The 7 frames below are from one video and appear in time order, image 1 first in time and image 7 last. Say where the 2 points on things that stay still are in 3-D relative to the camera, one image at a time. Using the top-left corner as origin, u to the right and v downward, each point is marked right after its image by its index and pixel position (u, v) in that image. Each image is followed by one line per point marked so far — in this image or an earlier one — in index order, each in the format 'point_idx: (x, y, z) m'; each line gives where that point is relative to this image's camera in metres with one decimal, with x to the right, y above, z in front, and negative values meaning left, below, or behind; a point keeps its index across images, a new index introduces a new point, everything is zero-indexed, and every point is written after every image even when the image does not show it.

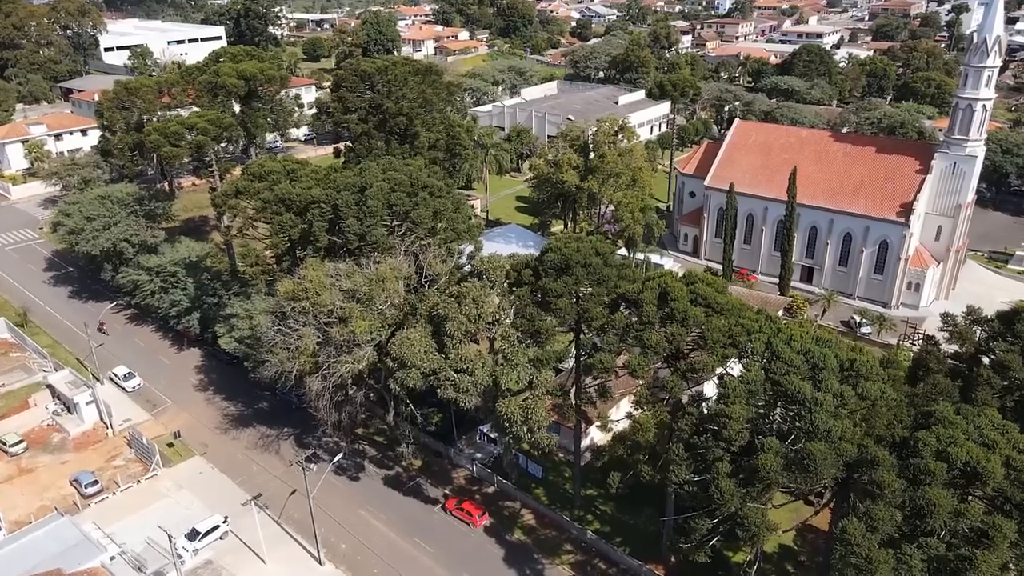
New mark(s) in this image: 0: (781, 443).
0: (+7.2, -4.1, +19.8) m
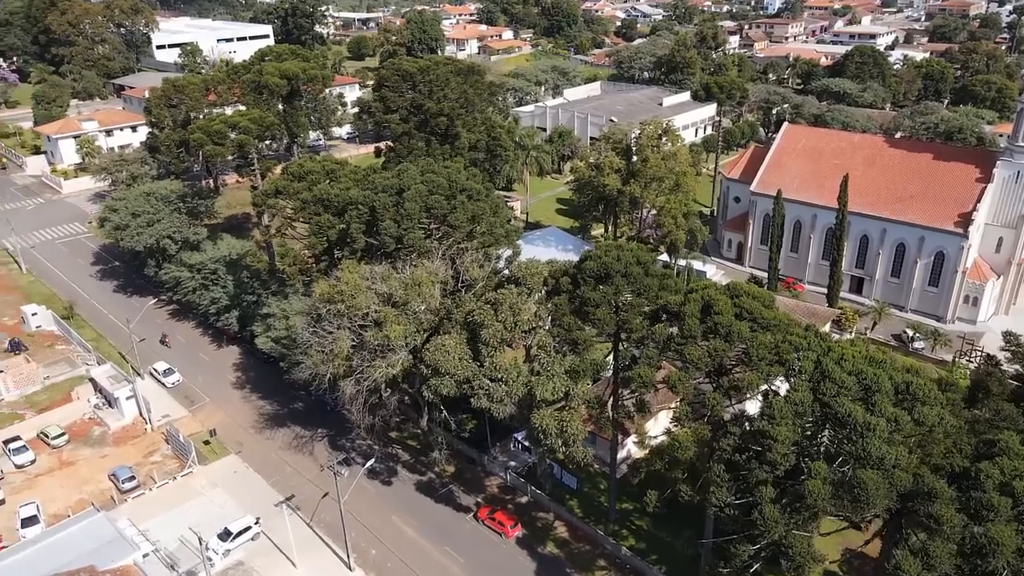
0: (+8.1, -4.6, +18.8) m
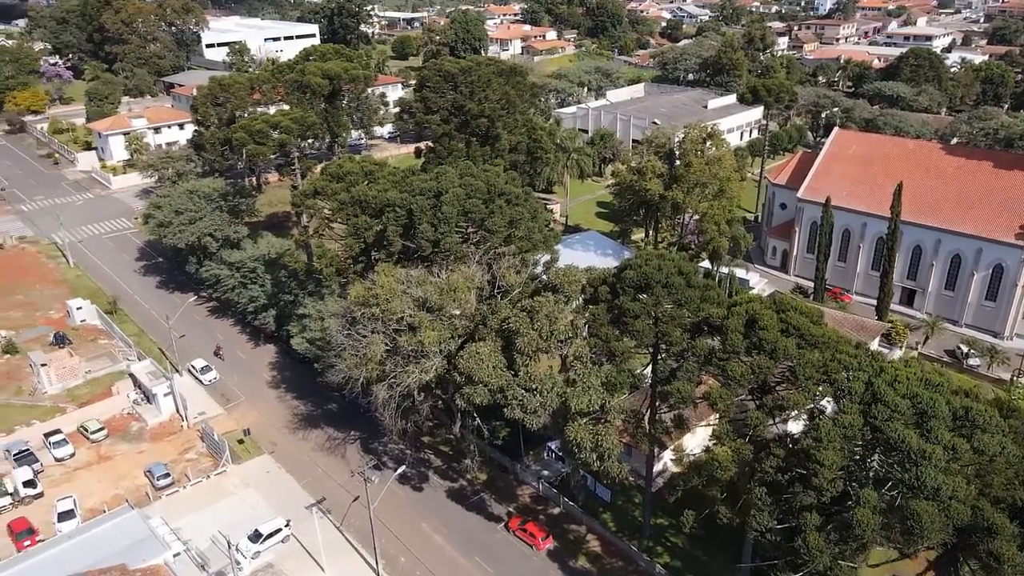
0: (+8.9, -5.0, +17.8) m
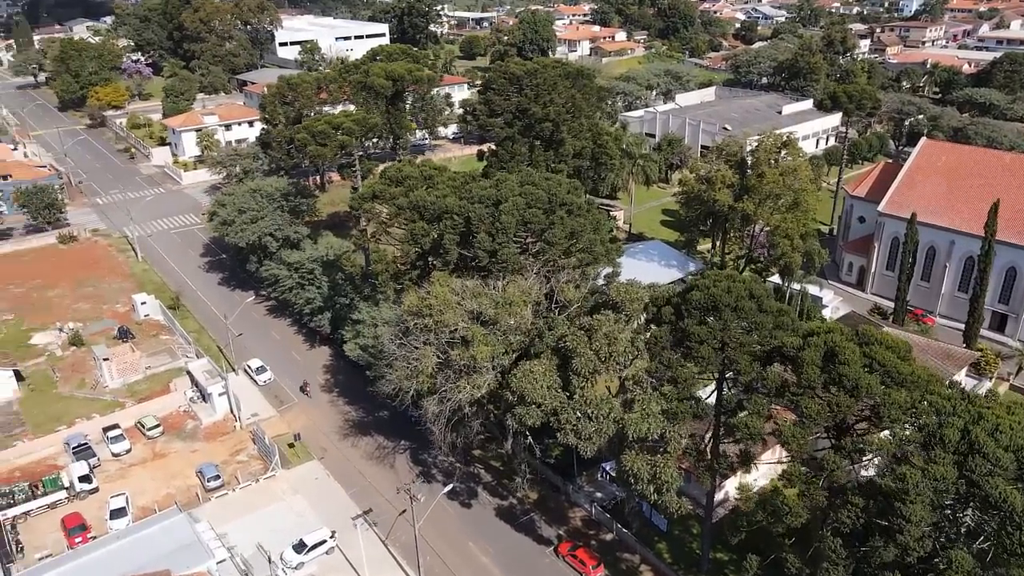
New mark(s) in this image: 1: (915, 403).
0: (+10.0, -5.8, +15.9) m
1: (+9.9, -2.8, +18.2) m
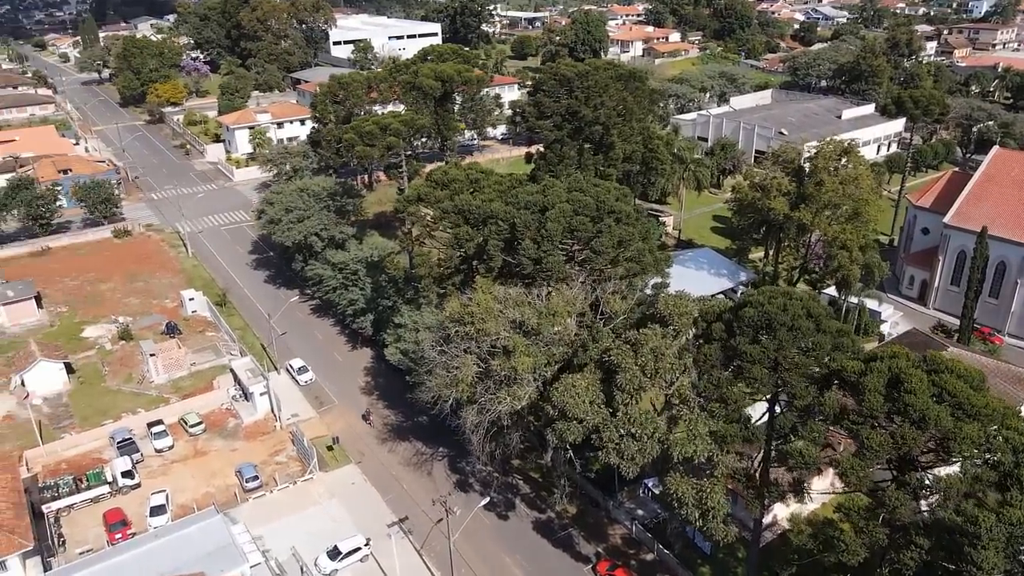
0: (+10.7, -6.4, +14.6) m
1: (+10.9, -3.4, +16.8) m
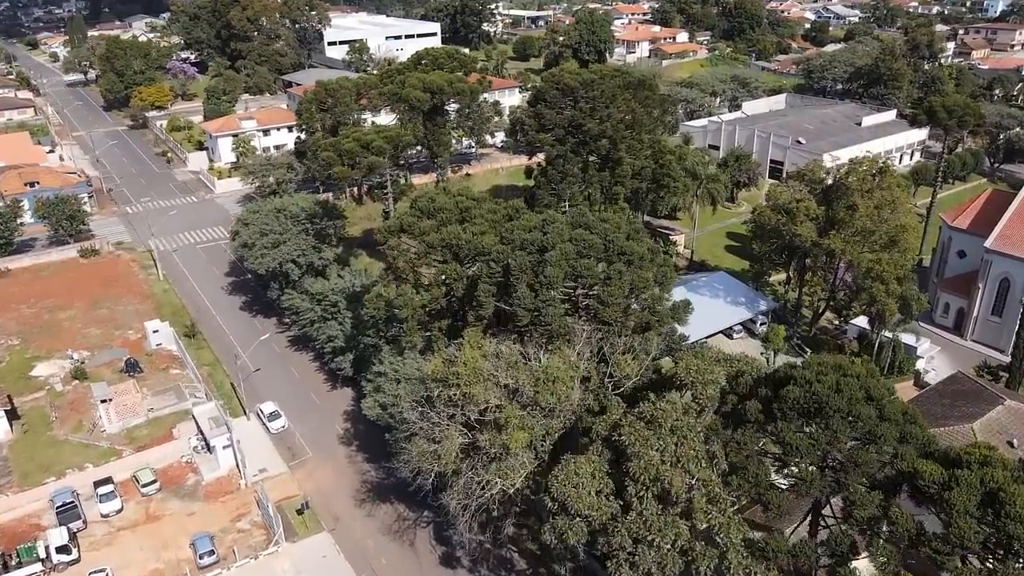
0: (+10.4, -8.2, +10.6) m
1: (+10.6, -5.2, +12.8) m
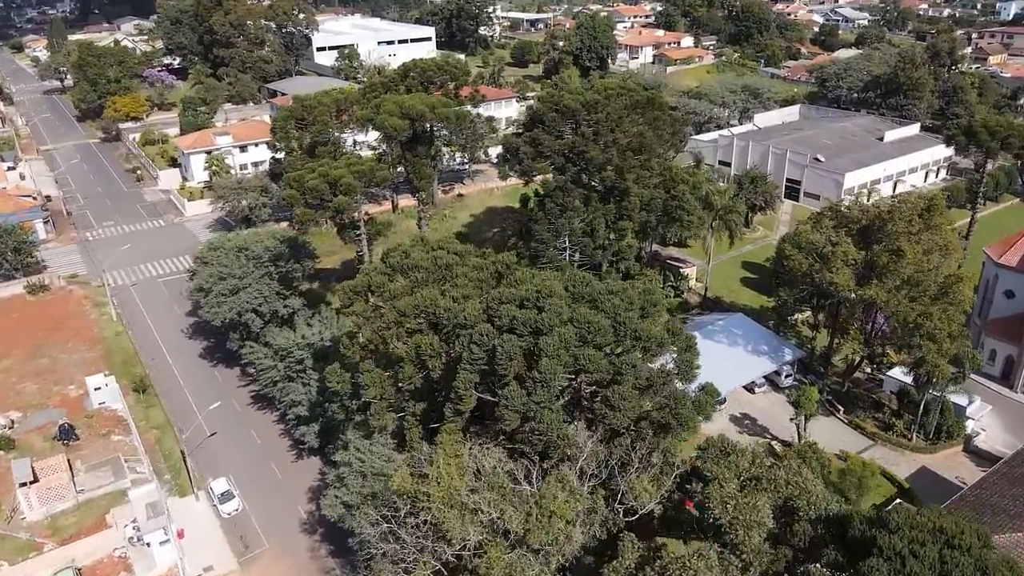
0: (+10.0, -10.5, +6.0) m
1: (+10.2, -7.5, +8.2) m
